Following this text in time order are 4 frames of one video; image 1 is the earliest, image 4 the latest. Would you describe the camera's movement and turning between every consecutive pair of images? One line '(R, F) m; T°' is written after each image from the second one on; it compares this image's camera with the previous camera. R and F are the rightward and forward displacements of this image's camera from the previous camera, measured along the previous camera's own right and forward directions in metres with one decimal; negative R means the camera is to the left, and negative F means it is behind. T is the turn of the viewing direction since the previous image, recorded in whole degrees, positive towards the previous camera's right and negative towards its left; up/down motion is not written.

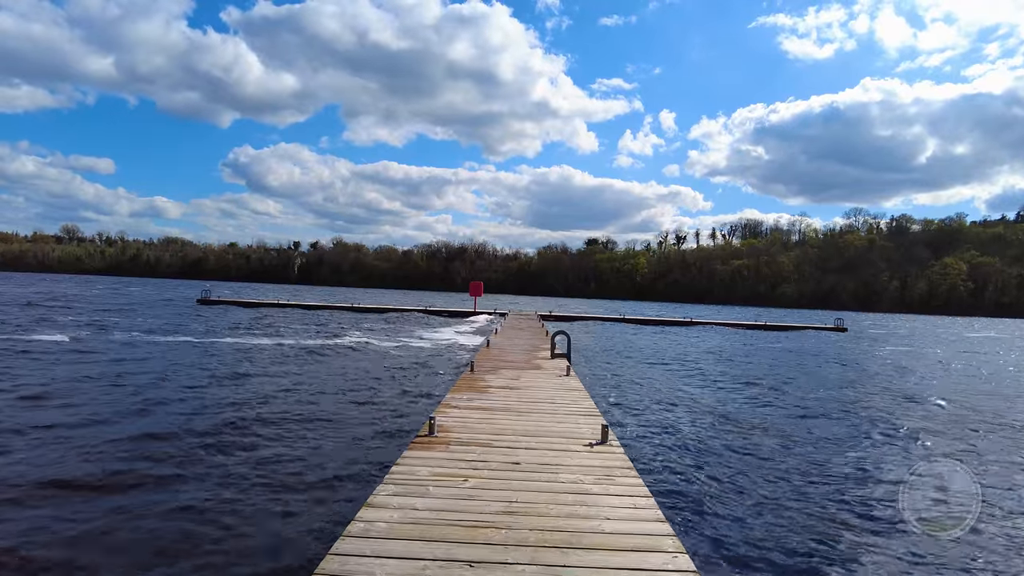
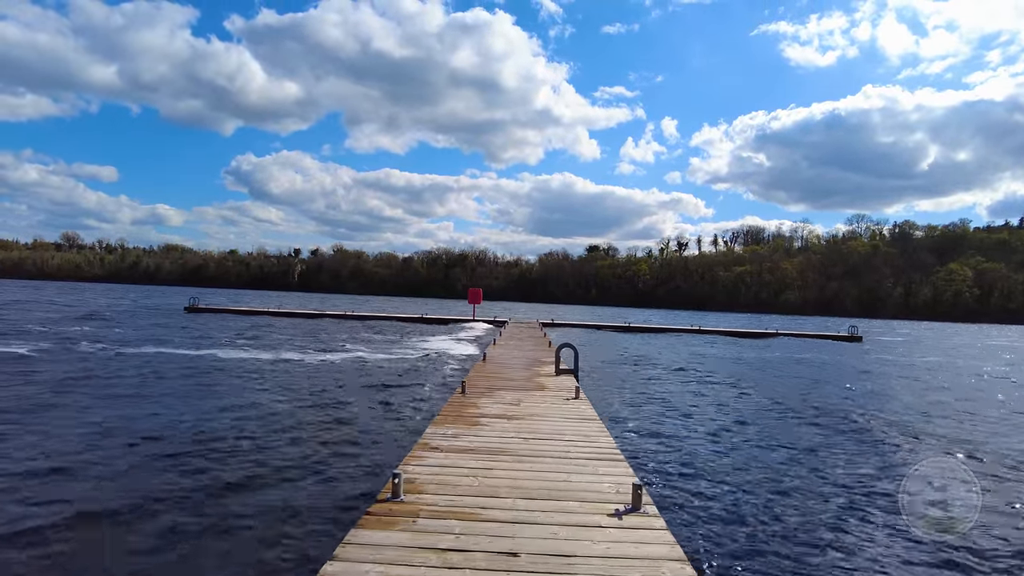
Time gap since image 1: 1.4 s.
(0.0, +0.6) m; 0°
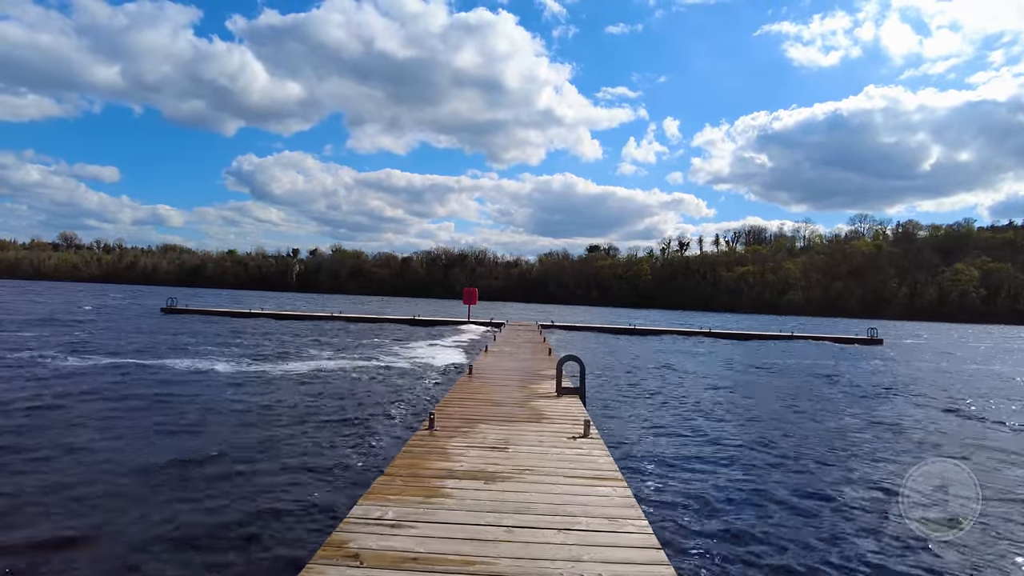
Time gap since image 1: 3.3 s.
(+0.1, +0.9) m; 0°
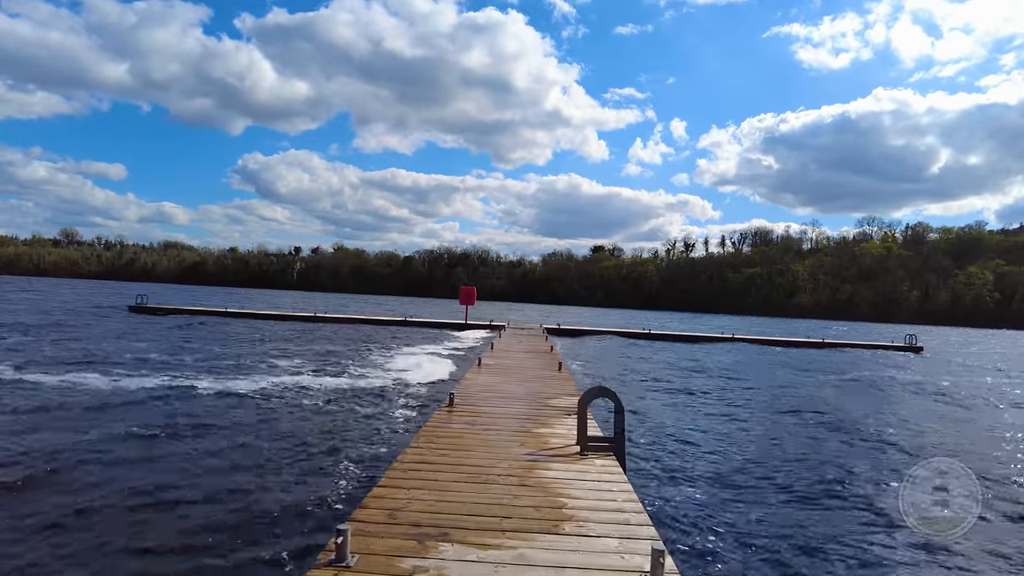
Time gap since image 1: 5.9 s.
(0.0, +1.3) m; 0°
